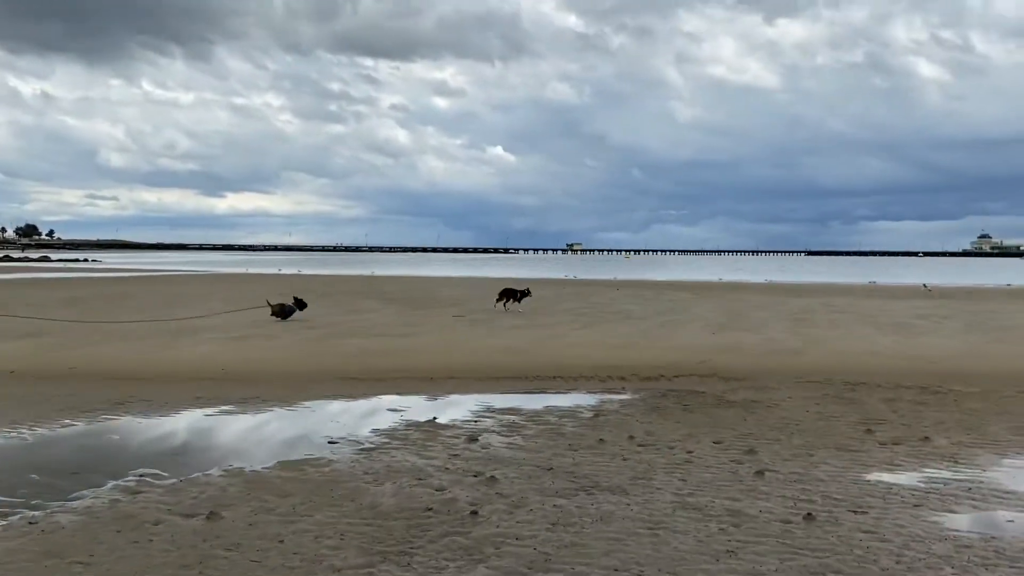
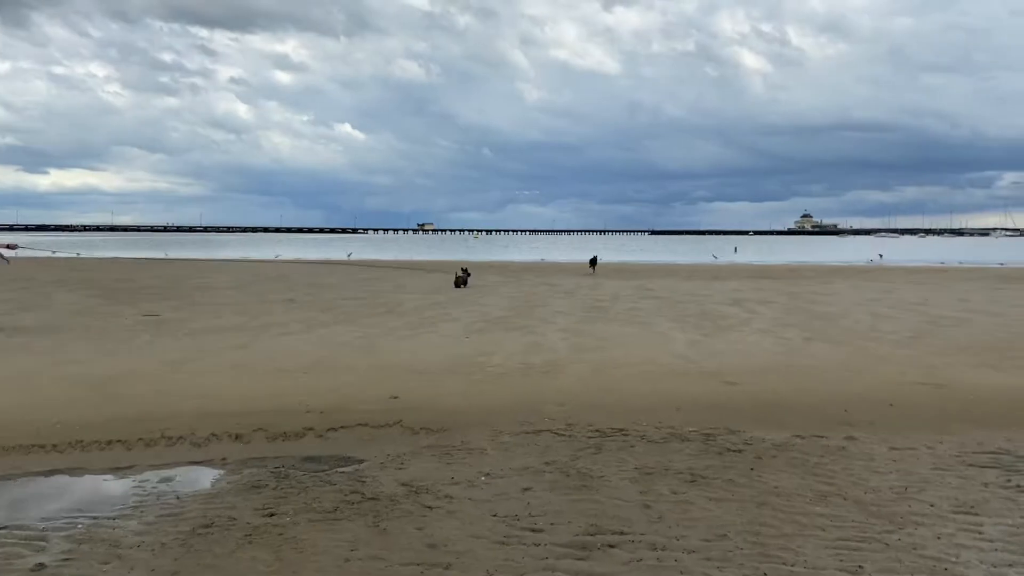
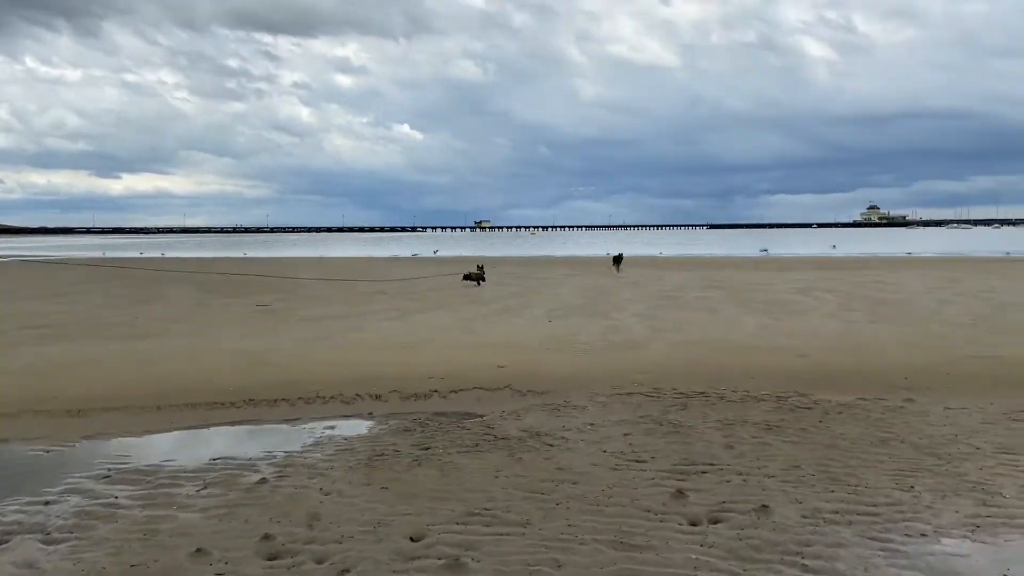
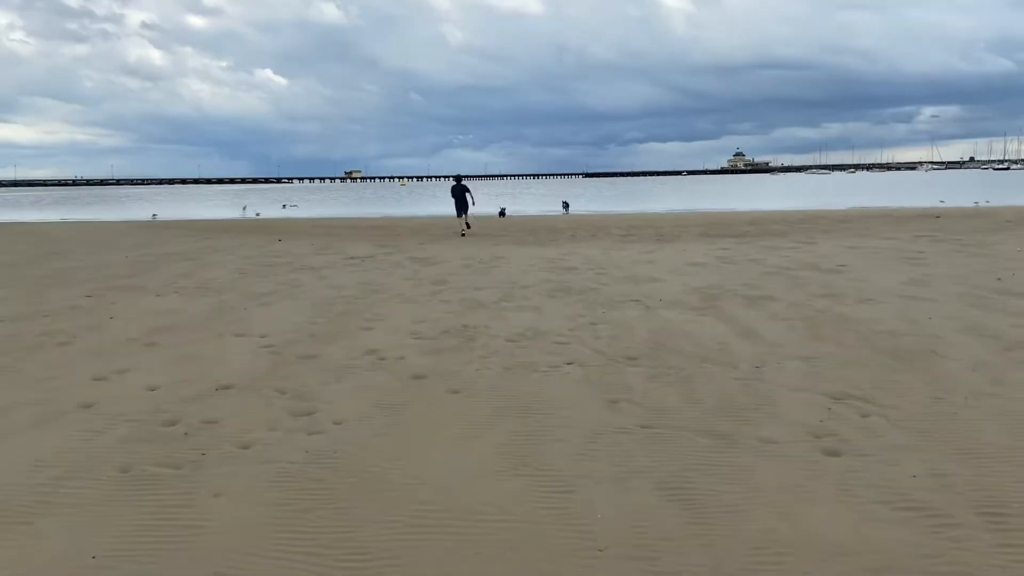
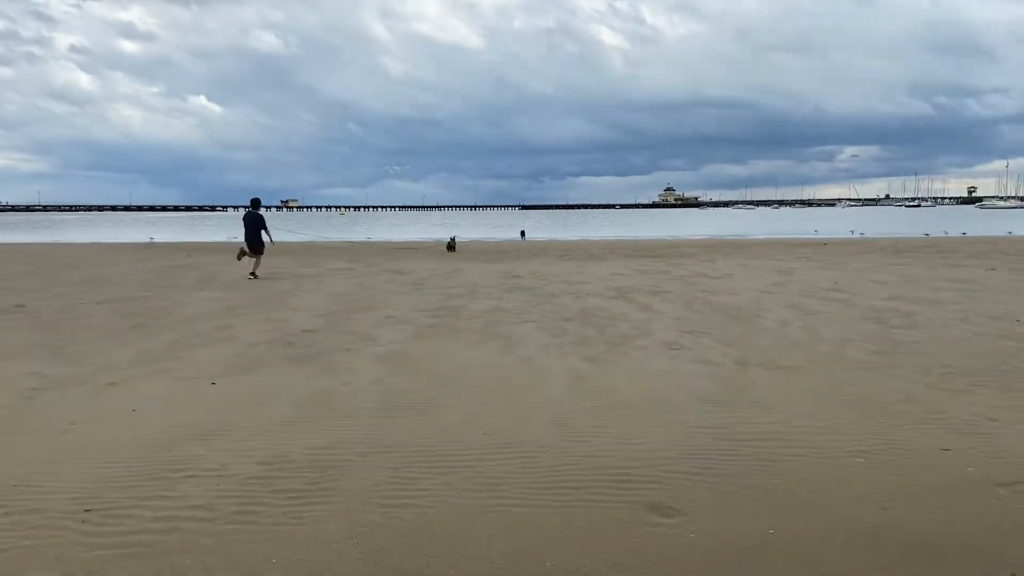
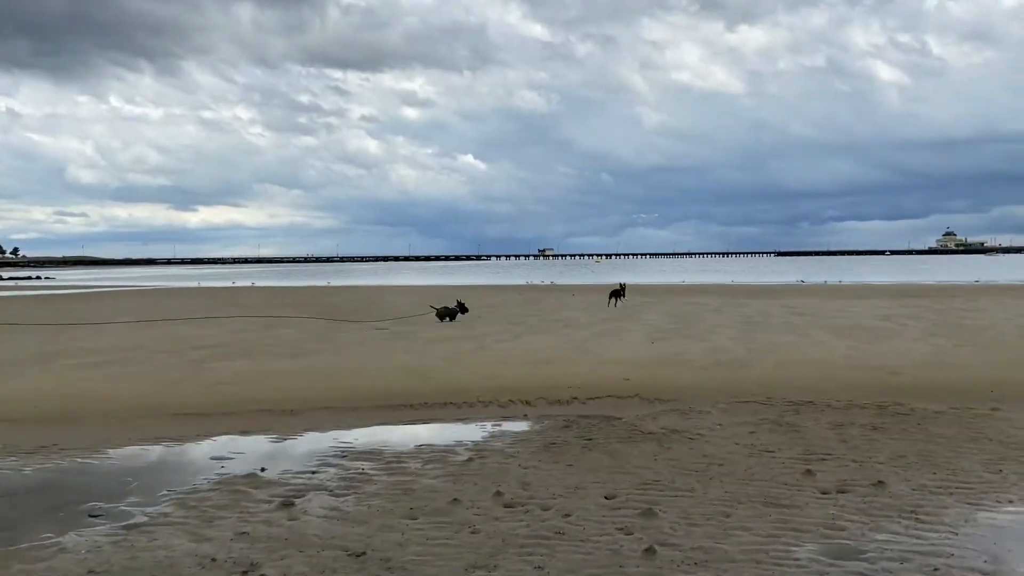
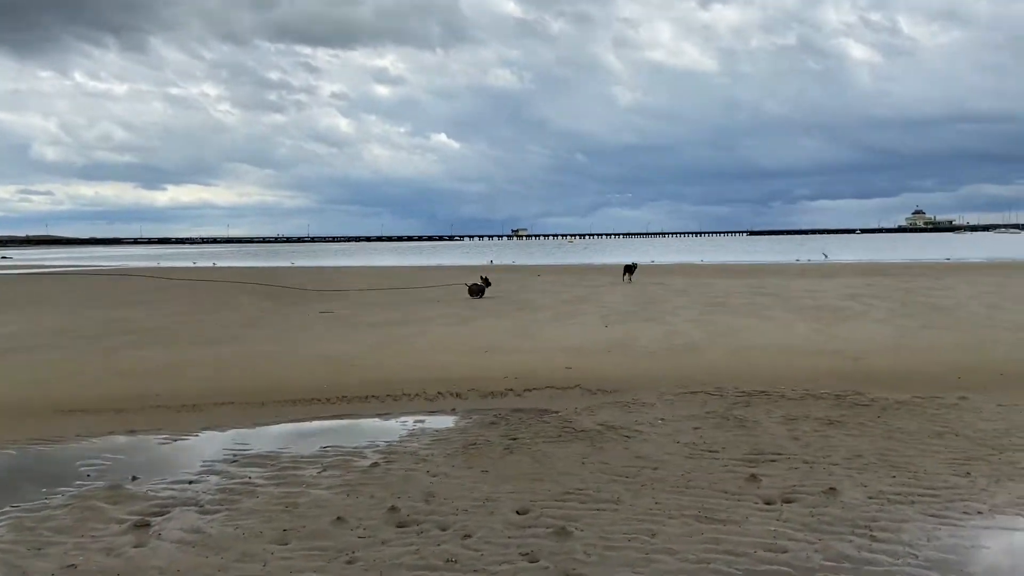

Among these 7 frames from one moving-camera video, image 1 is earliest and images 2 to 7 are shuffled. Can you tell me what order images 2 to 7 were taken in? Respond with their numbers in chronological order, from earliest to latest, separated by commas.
6, 7, 3, 2, 5, 4
